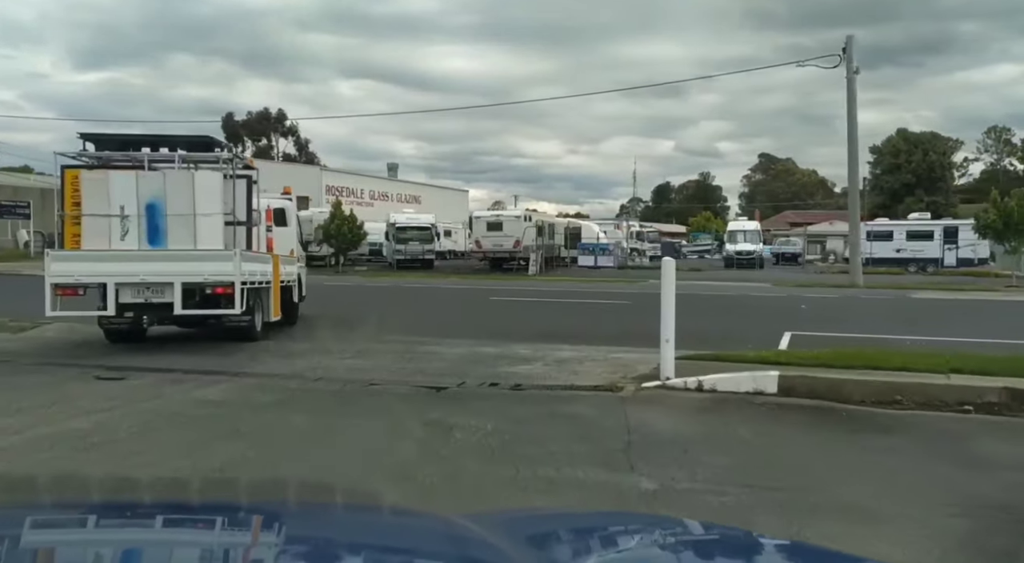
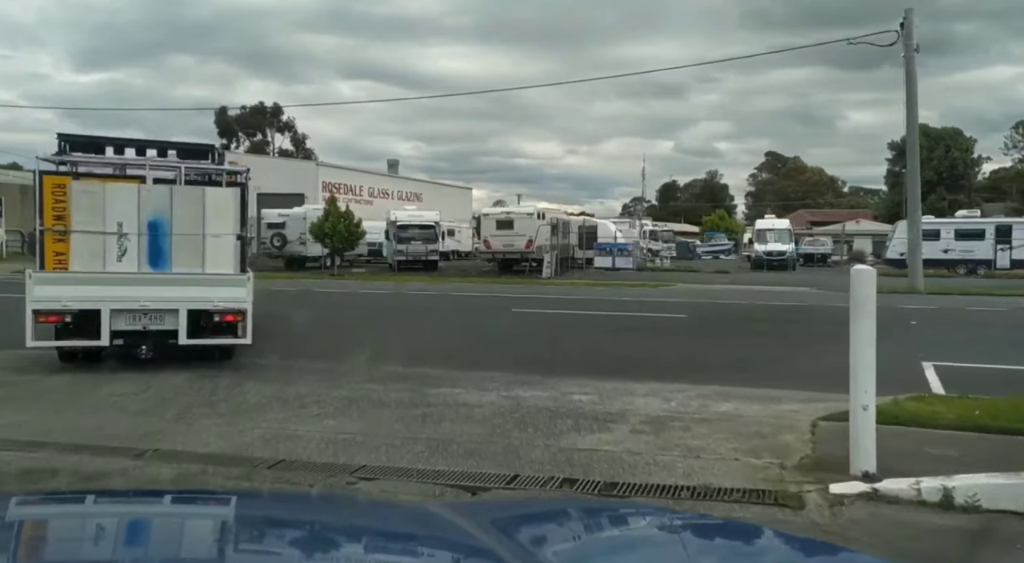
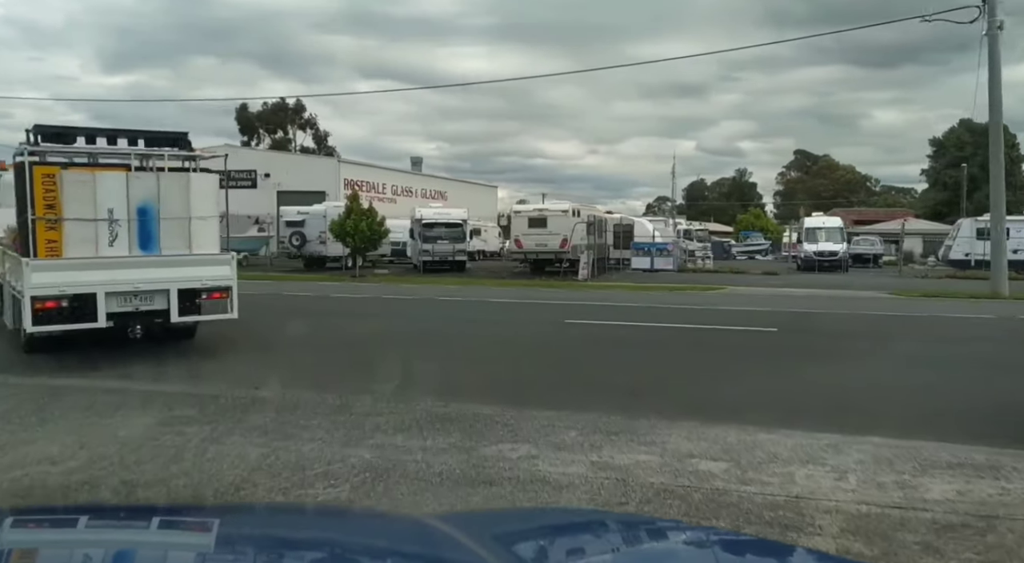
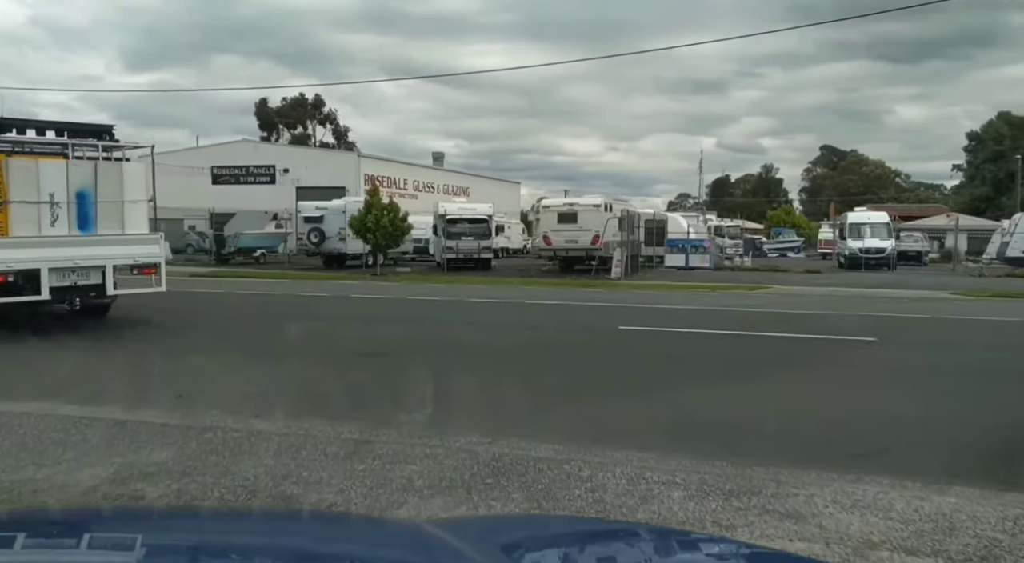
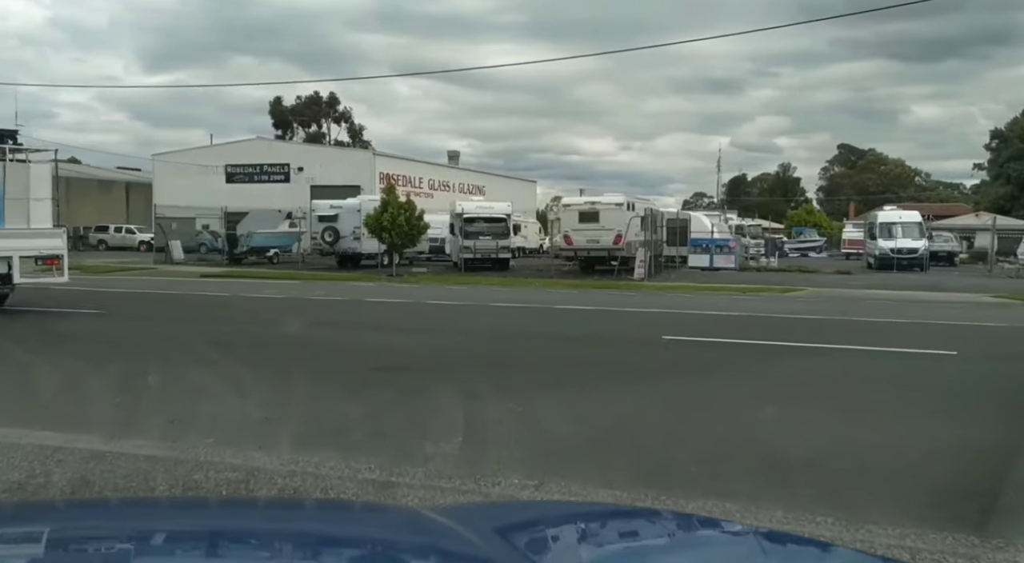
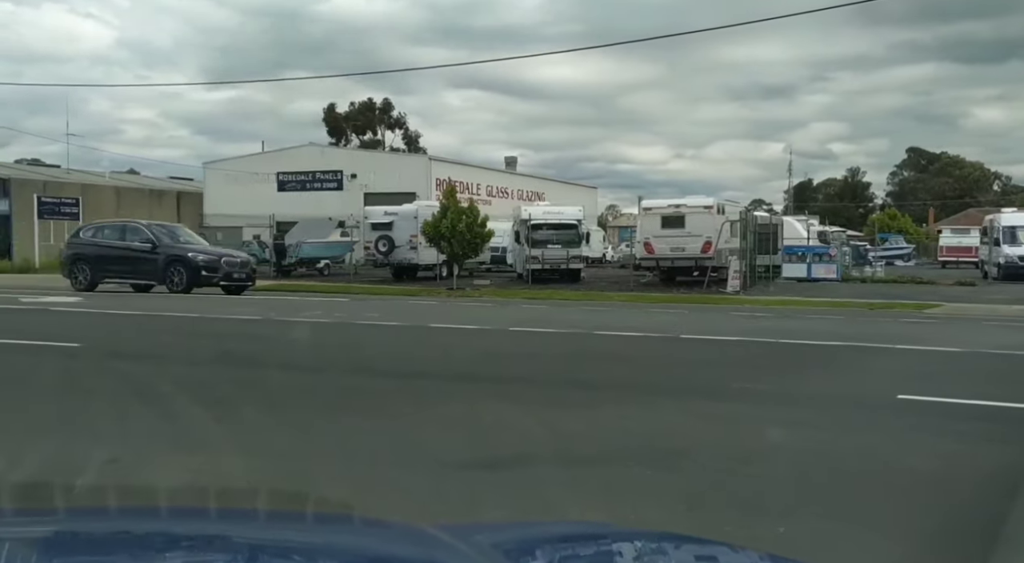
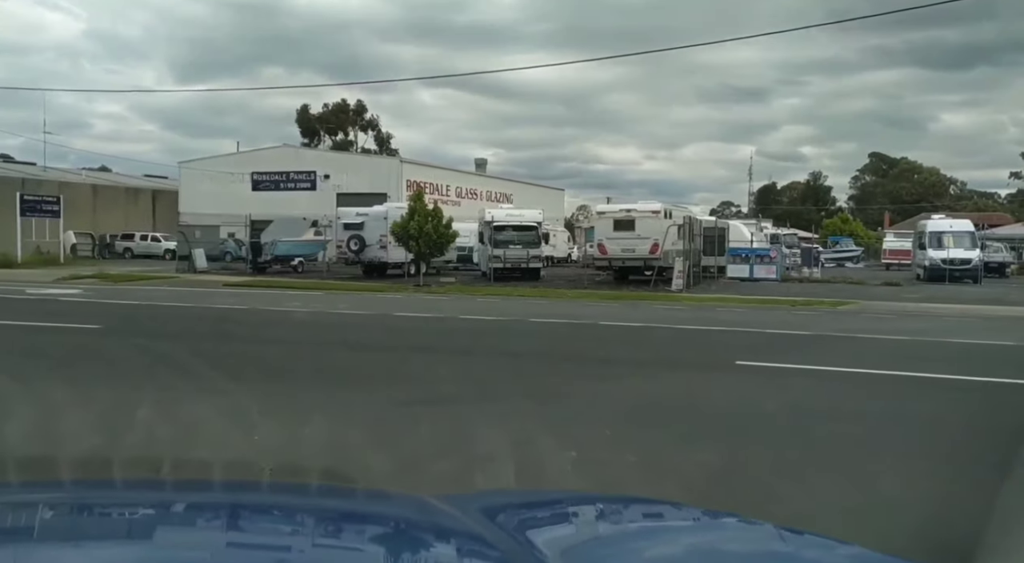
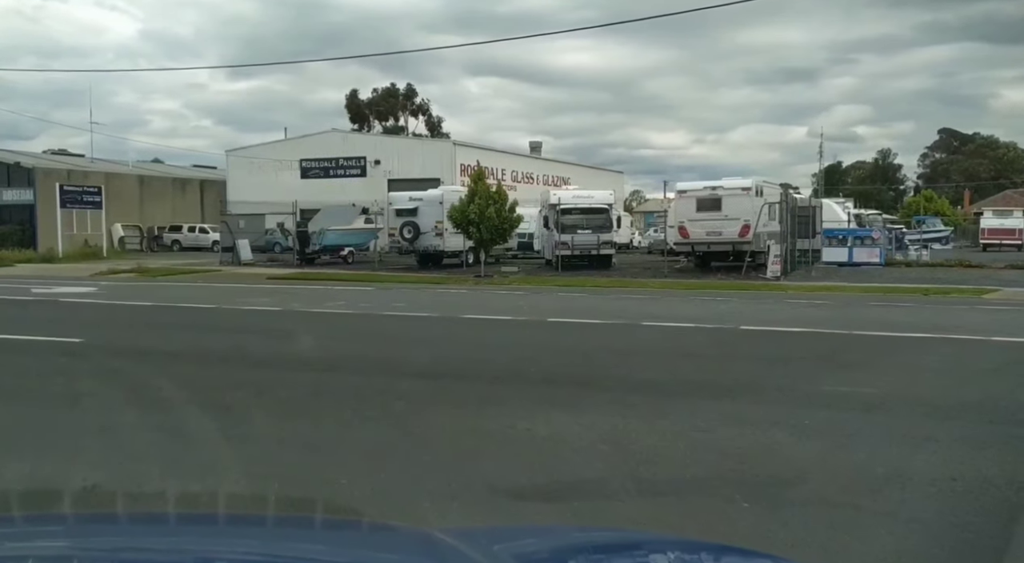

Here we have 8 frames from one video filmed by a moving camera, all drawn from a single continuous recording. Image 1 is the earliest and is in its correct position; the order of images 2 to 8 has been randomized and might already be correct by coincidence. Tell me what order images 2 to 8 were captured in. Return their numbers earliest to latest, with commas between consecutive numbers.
2, 3, 4, 5, 7, 6, 8
